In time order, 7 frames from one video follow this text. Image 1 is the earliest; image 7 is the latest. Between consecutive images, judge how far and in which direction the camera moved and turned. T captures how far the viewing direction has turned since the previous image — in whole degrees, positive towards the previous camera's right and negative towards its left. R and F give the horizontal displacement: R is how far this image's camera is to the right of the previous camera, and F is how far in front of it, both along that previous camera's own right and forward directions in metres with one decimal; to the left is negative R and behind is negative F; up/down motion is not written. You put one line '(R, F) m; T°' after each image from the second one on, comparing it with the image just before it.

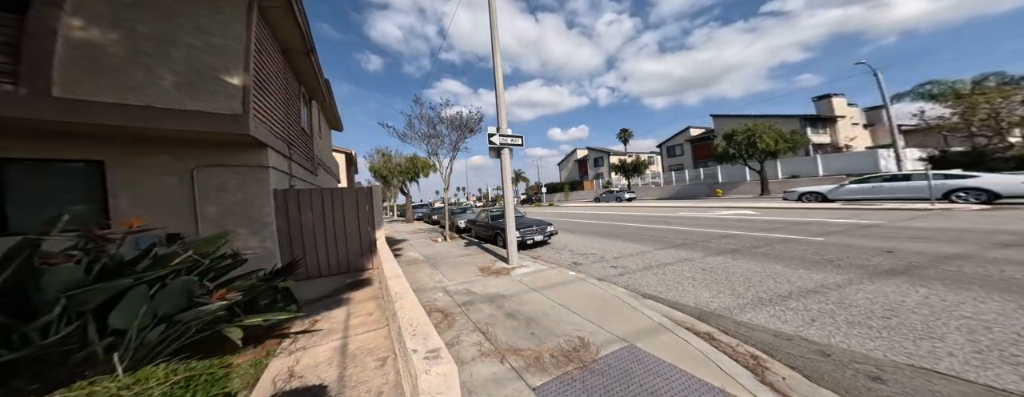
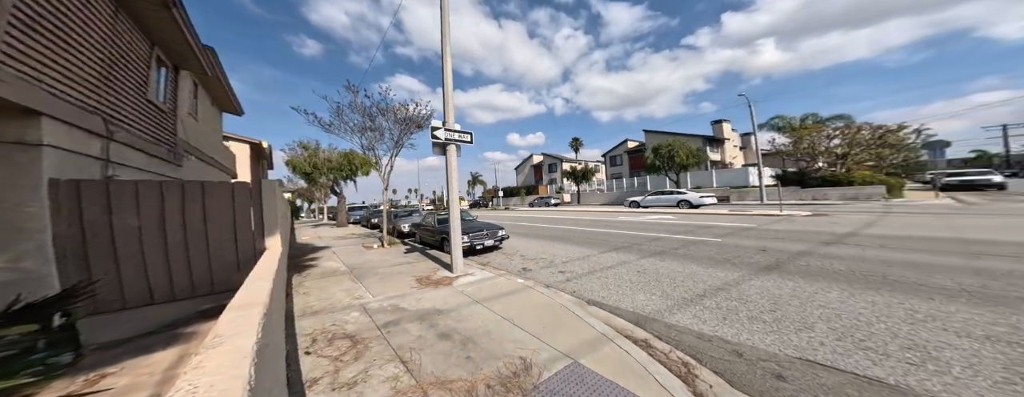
(+0.1, +0.3) m; +10°
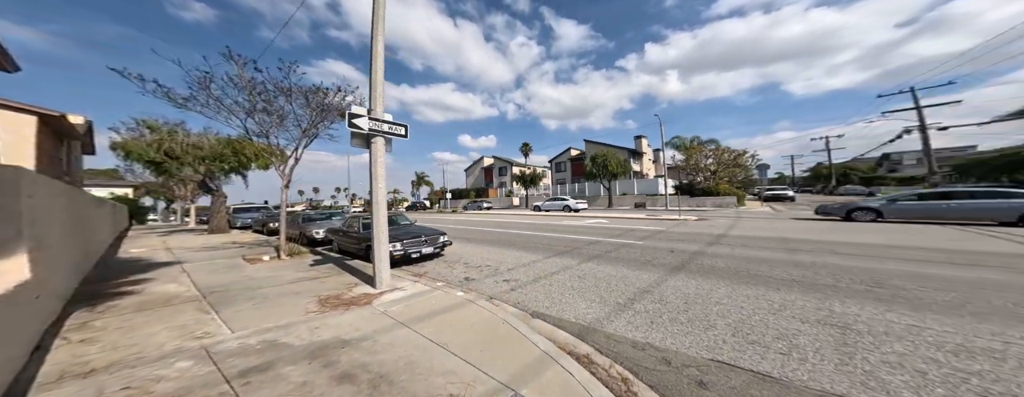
(+0.1, +0.4) m; +11°
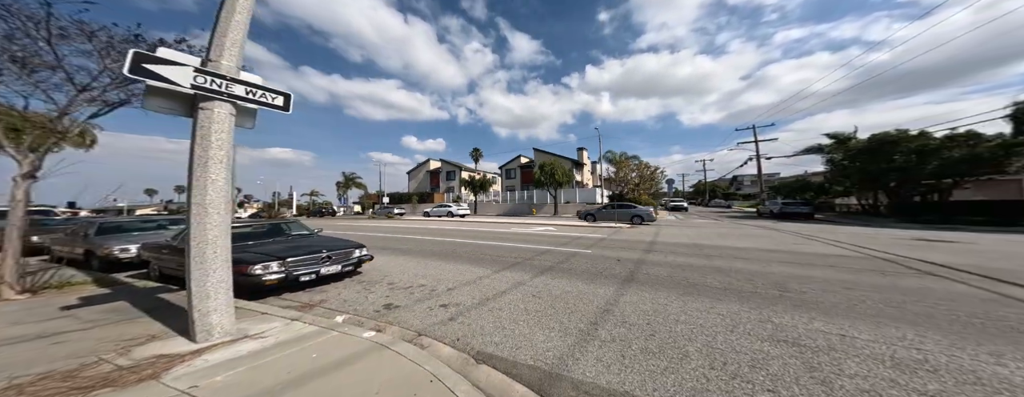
(+0.1, +1.1) m; +11°
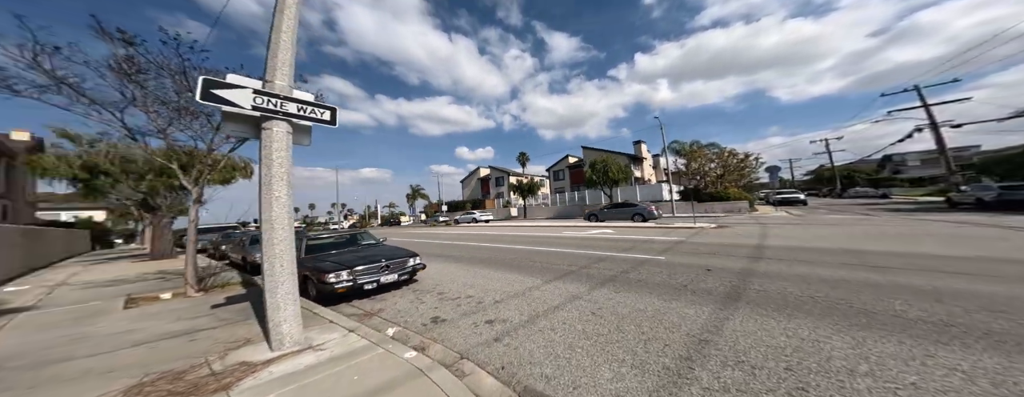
(+0.2, +0.6) m; -14°
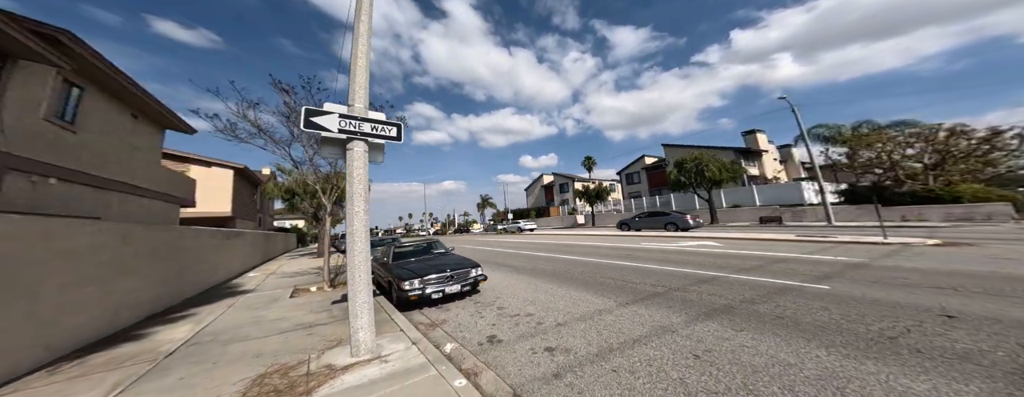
(+0.2, +0.5) m; -16°
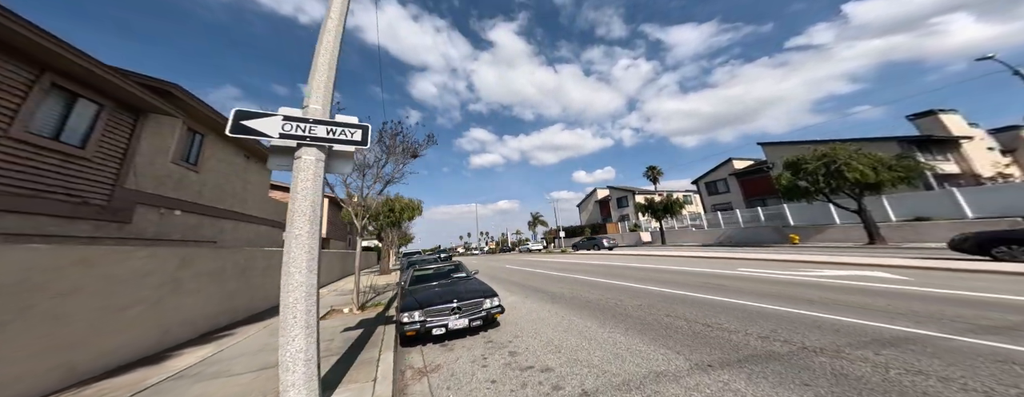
(+0.7, +1.2) m; -12°
